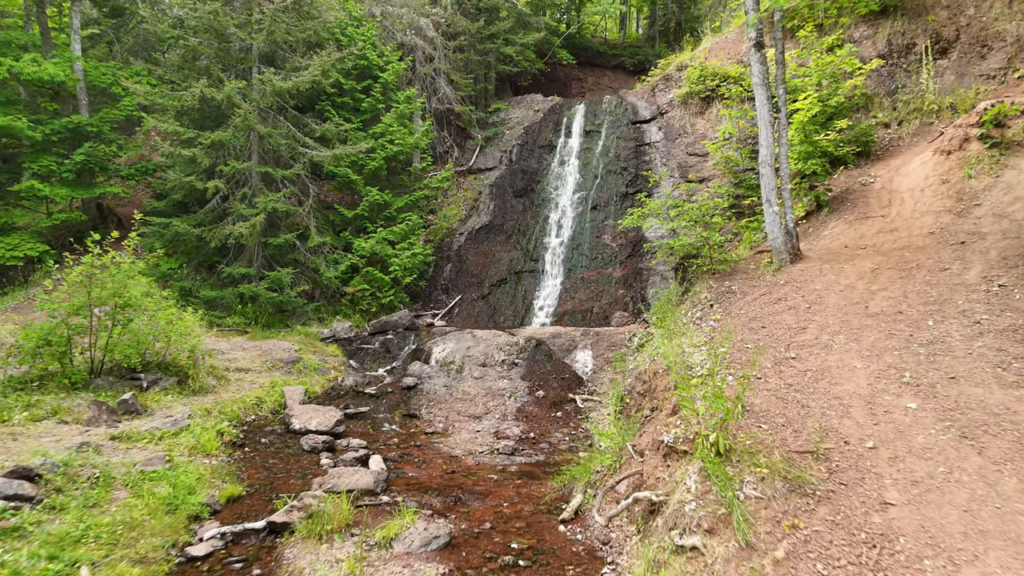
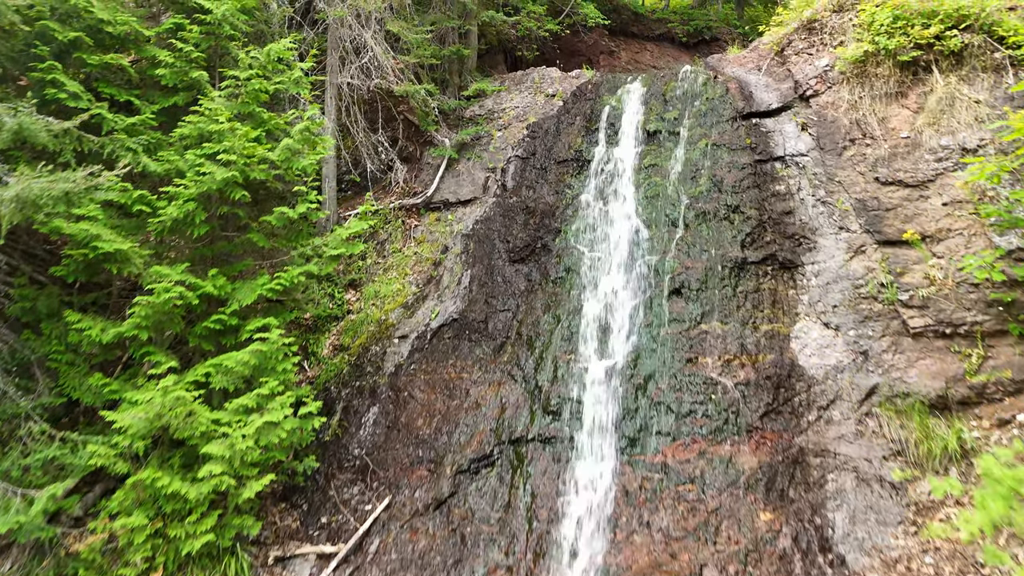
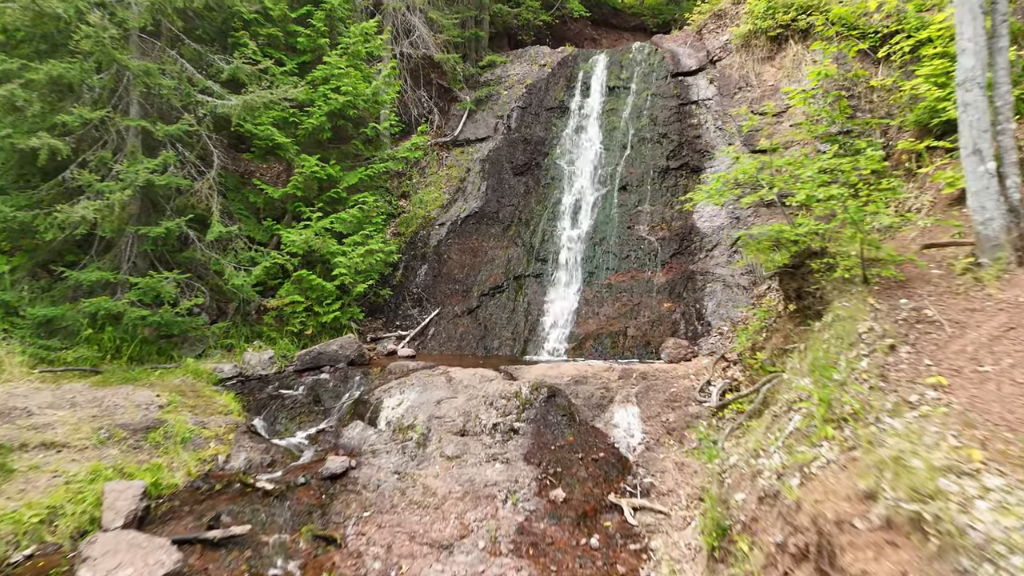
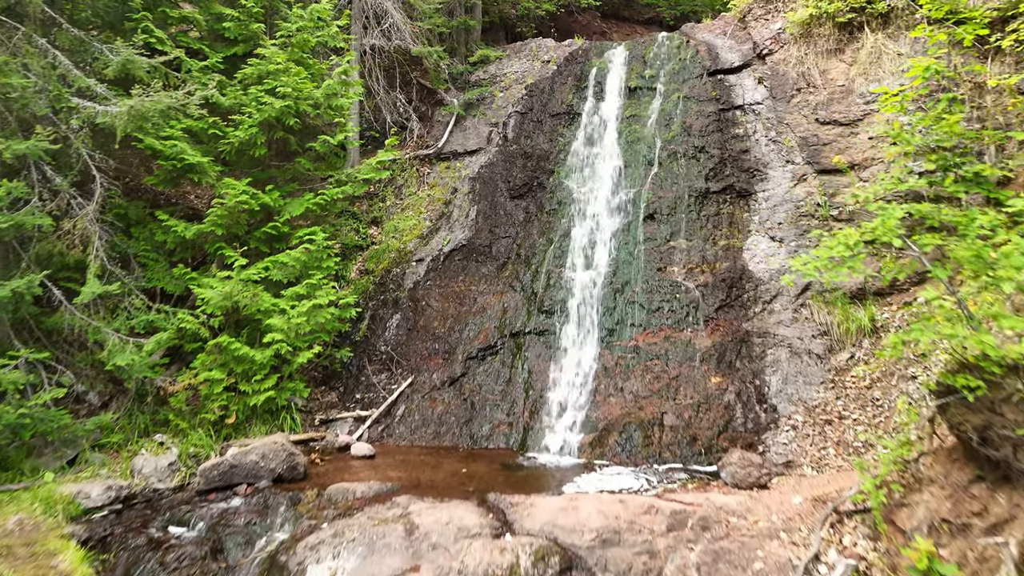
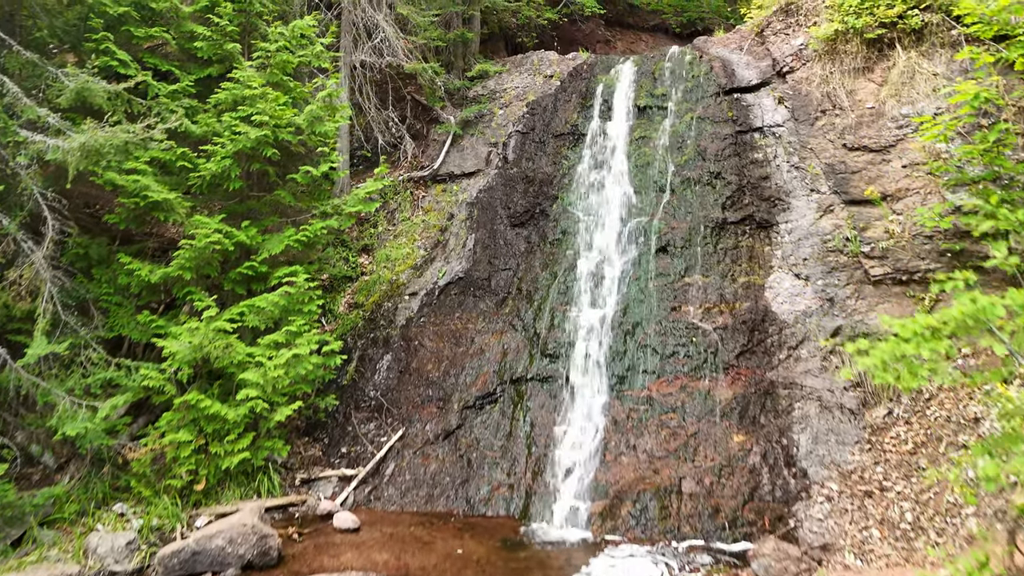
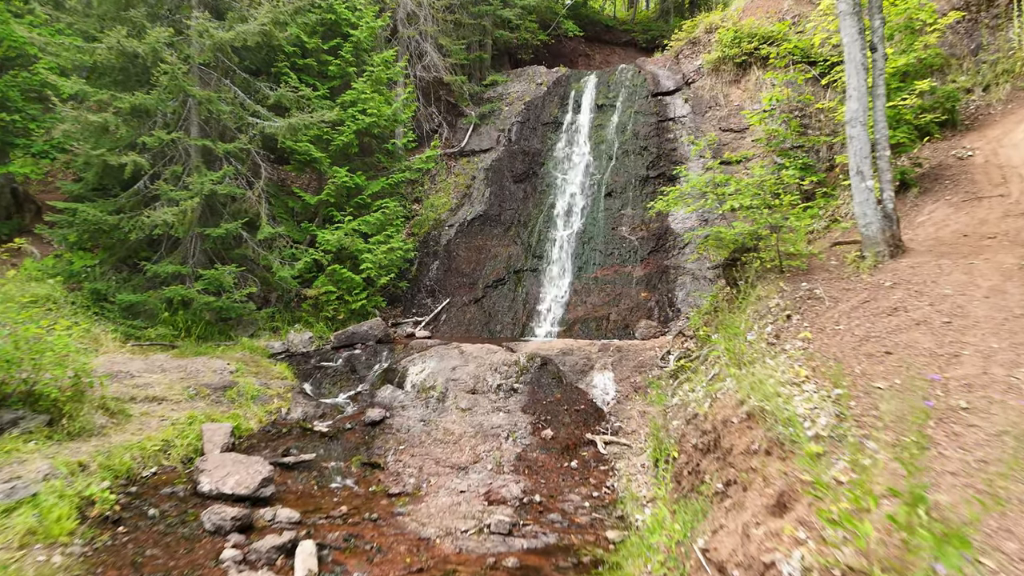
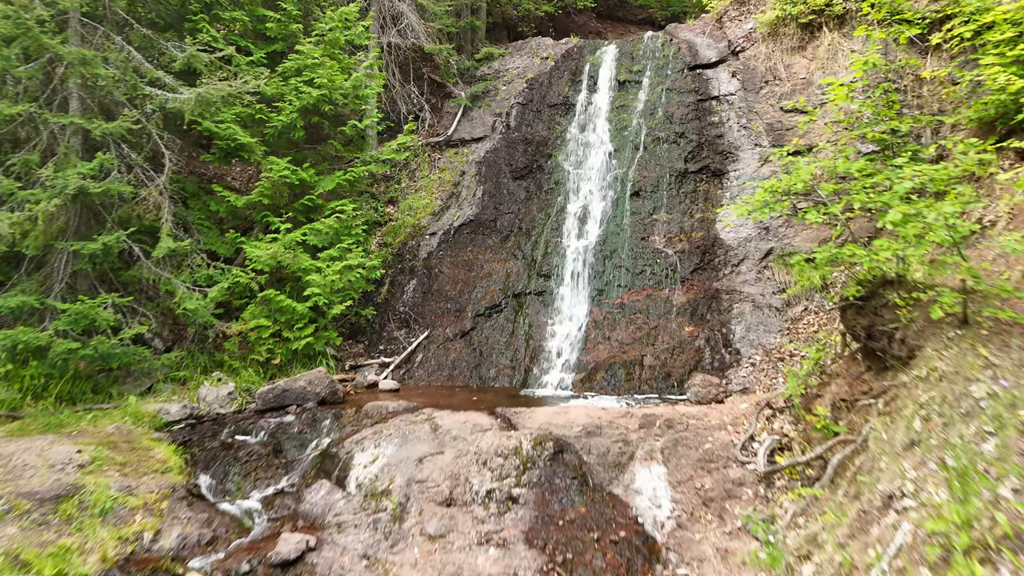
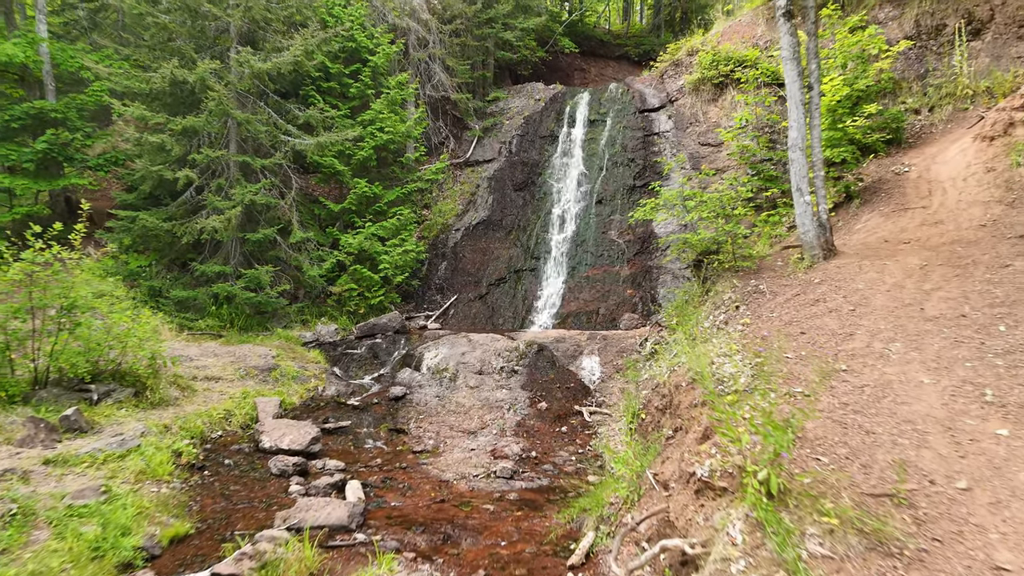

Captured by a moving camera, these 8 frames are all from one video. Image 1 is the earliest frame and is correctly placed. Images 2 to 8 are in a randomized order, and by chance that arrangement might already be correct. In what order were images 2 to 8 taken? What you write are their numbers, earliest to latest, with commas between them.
8, 6, 3, 7, 4, 5, 2
